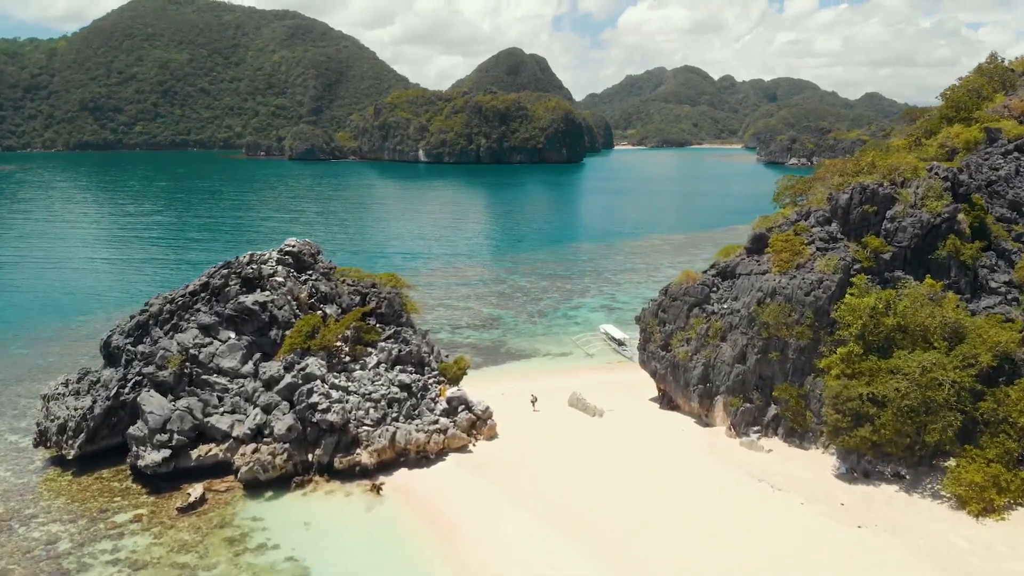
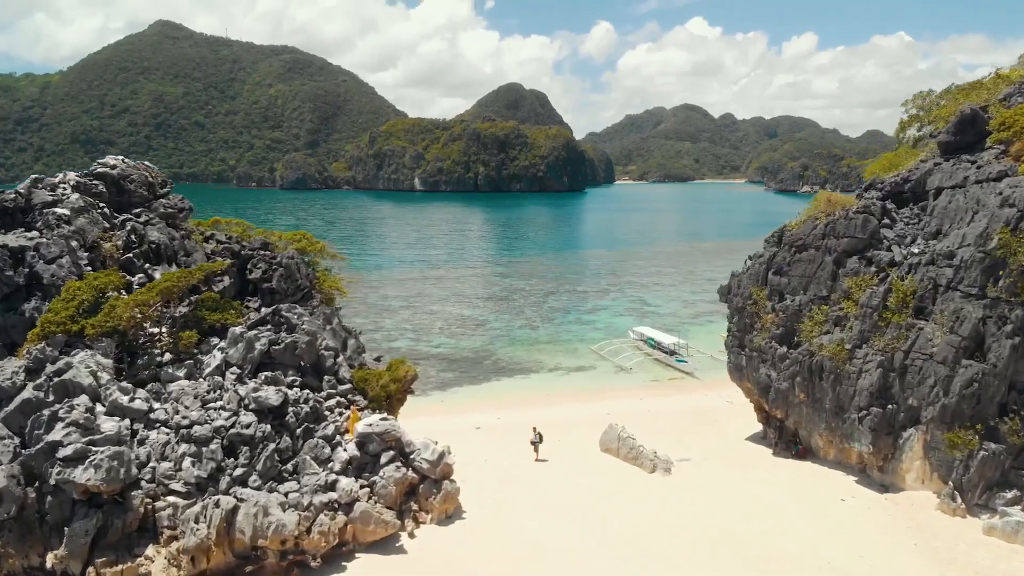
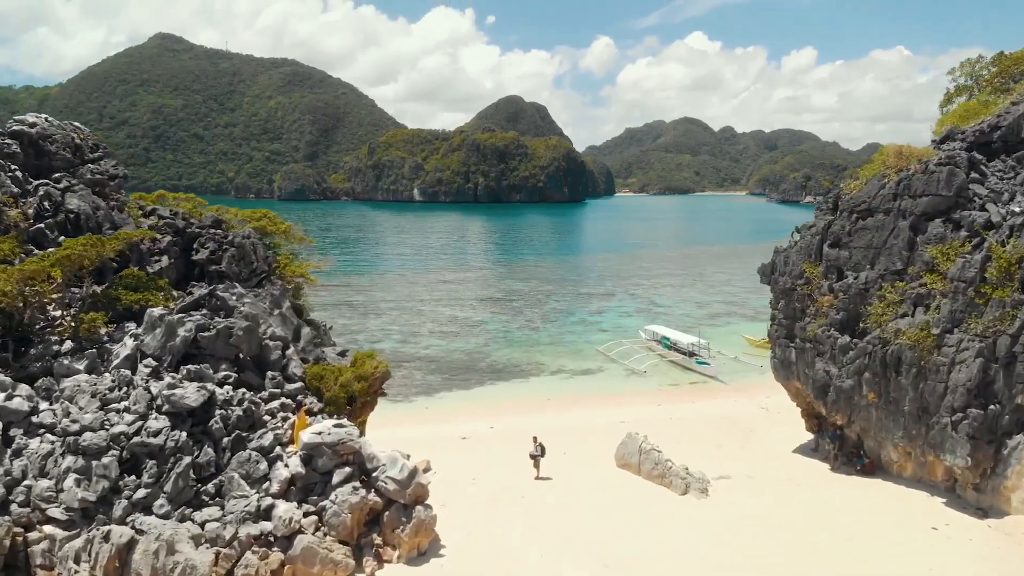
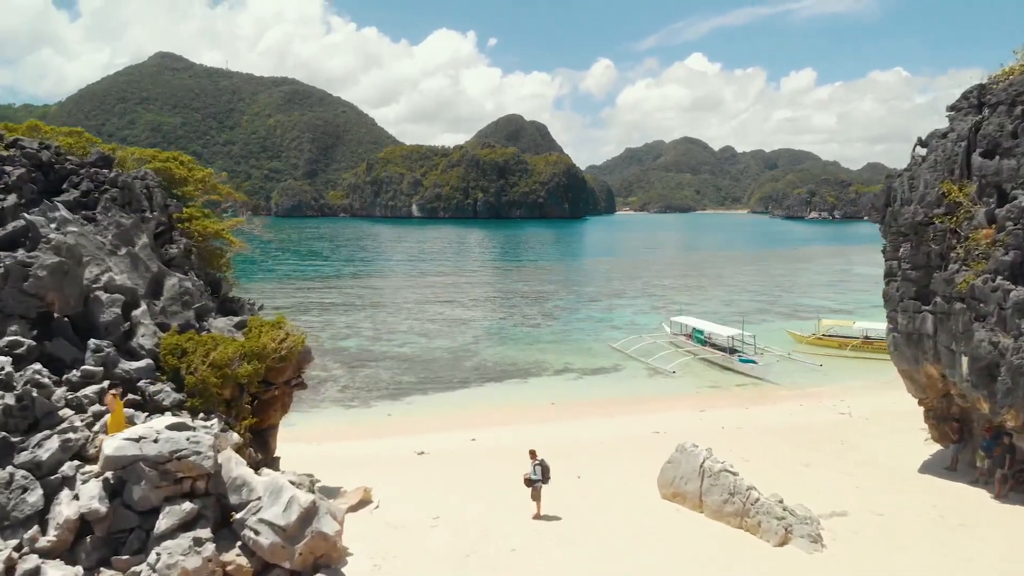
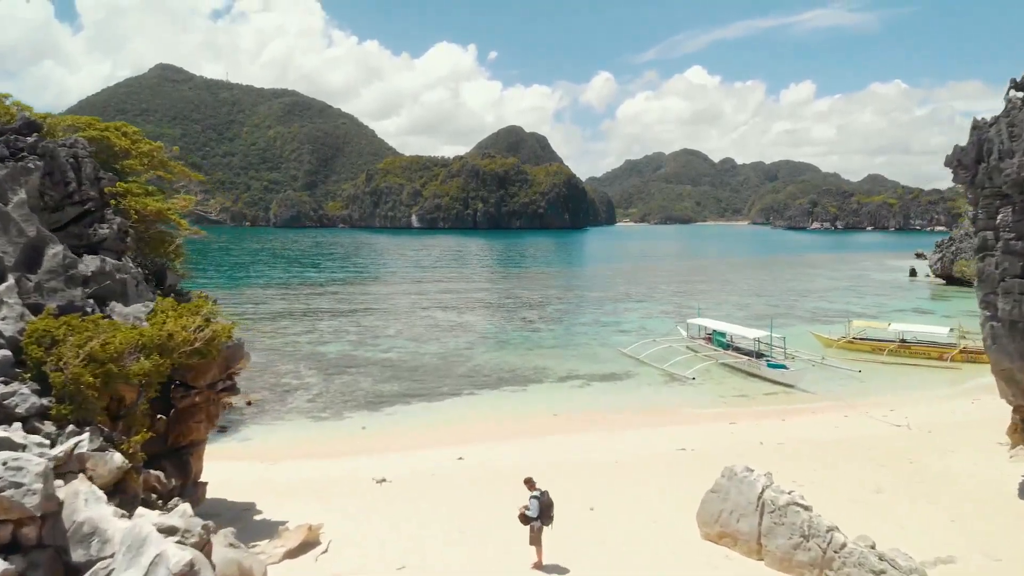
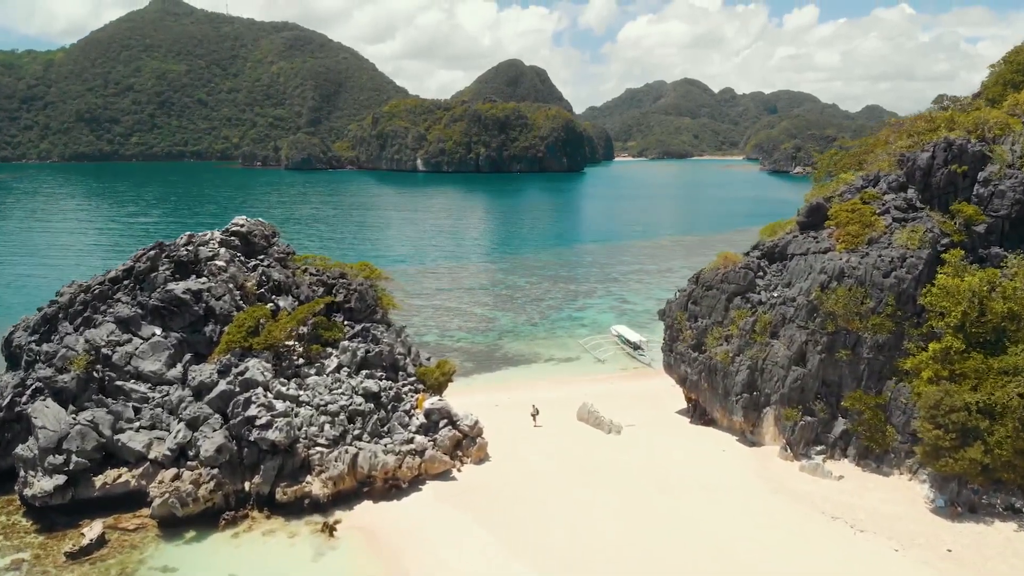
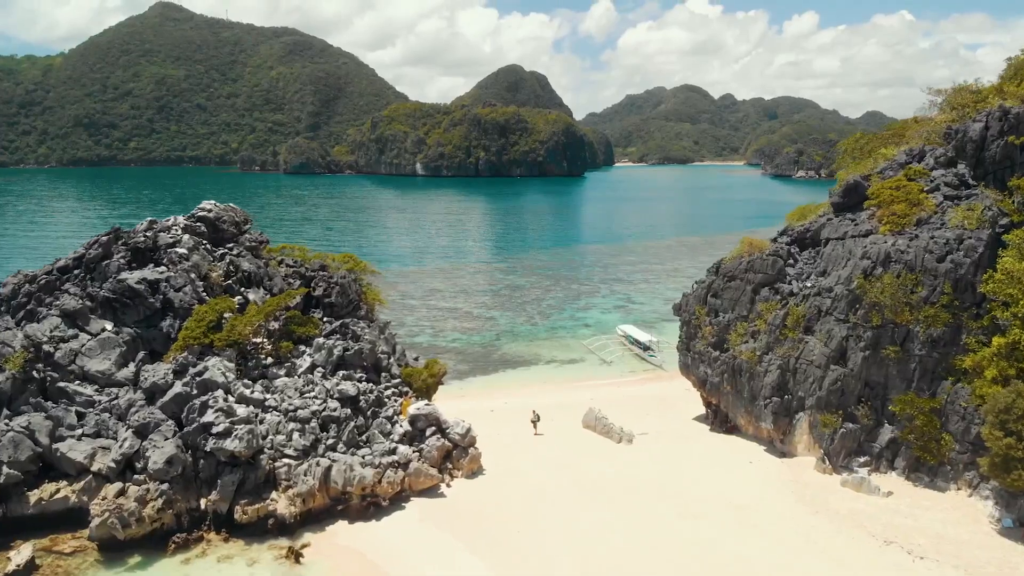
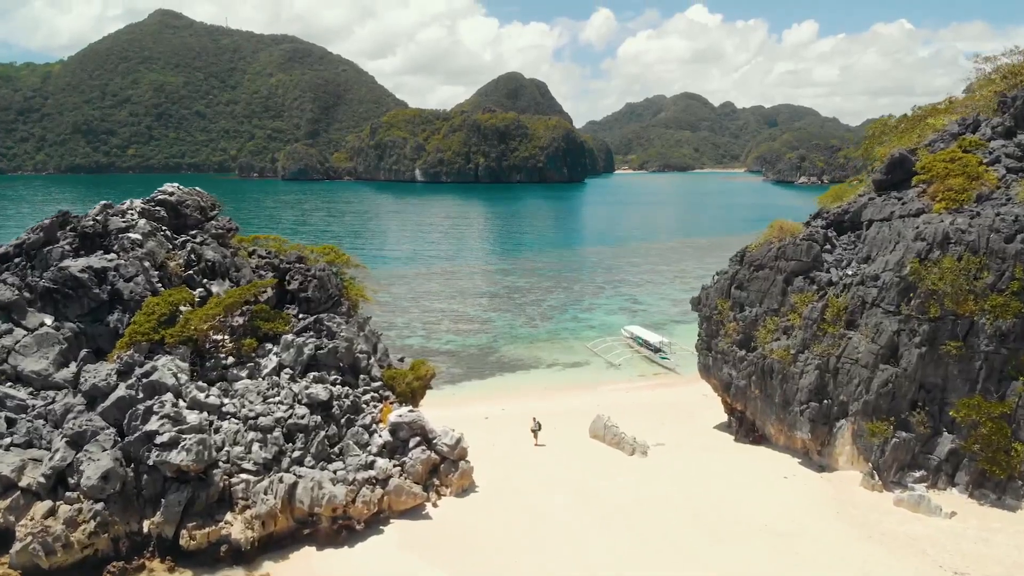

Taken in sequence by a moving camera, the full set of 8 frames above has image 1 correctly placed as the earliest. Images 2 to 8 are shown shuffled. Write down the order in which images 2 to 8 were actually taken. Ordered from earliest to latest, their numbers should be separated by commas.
6, 7, 8, 2, 3, 4, 5
